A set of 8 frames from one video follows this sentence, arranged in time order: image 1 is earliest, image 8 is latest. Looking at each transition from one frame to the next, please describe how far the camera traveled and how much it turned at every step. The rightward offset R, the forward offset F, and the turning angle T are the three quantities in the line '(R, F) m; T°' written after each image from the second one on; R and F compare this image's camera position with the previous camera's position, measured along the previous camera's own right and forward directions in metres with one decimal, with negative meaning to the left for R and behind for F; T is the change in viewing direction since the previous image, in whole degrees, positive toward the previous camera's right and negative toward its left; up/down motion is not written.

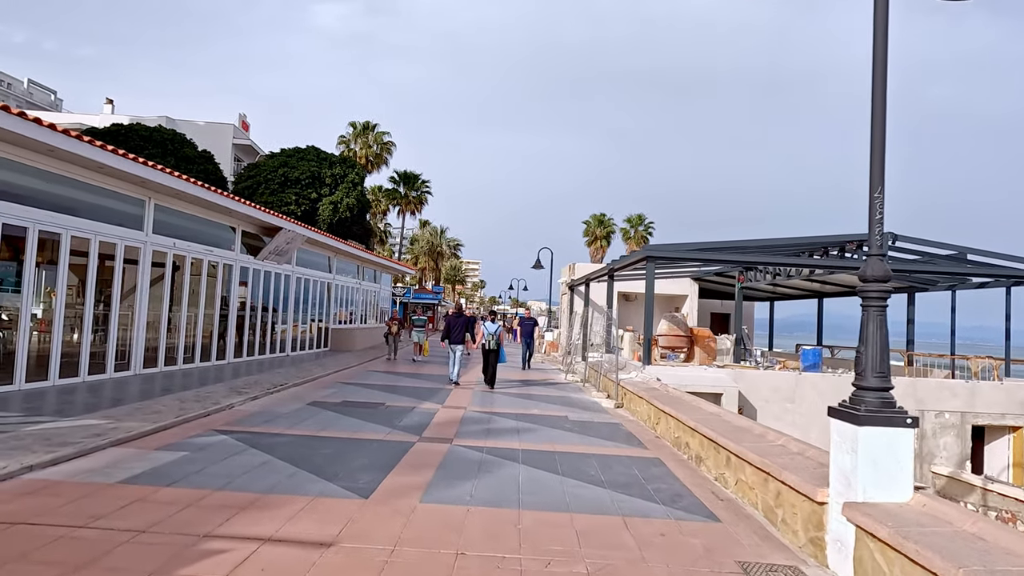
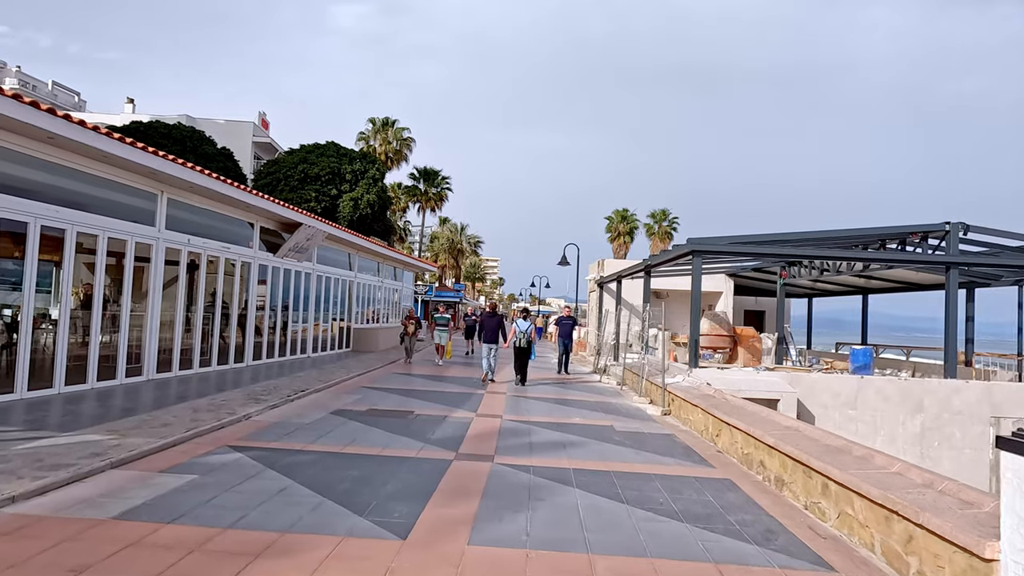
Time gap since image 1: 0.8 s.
(-0.3, +0.9) m; -2°
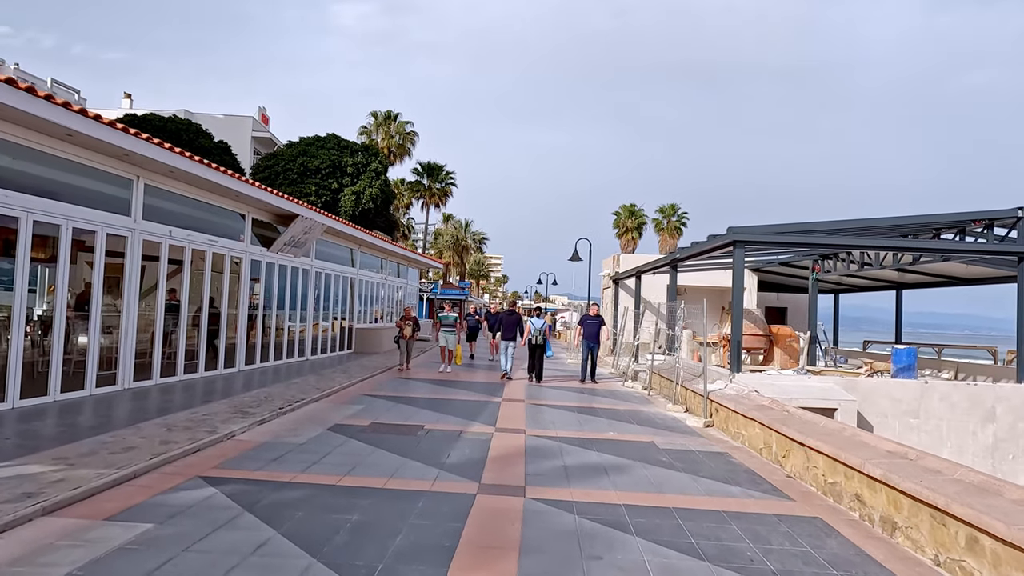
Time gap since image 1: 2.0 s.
(-0.3, +1.3) m; 0°
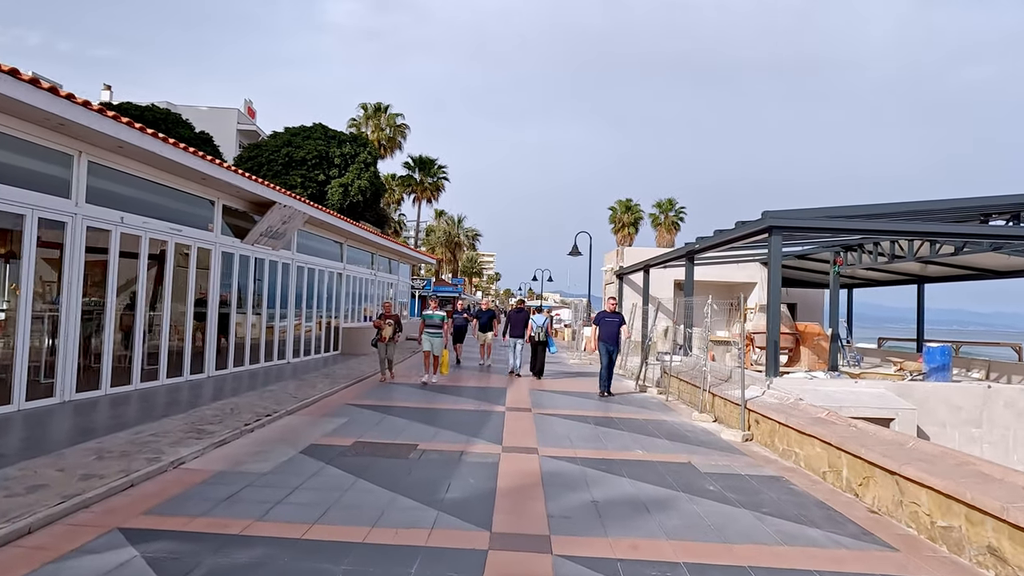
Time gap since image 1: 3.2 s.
(-0.2, +1.3) m; +1°
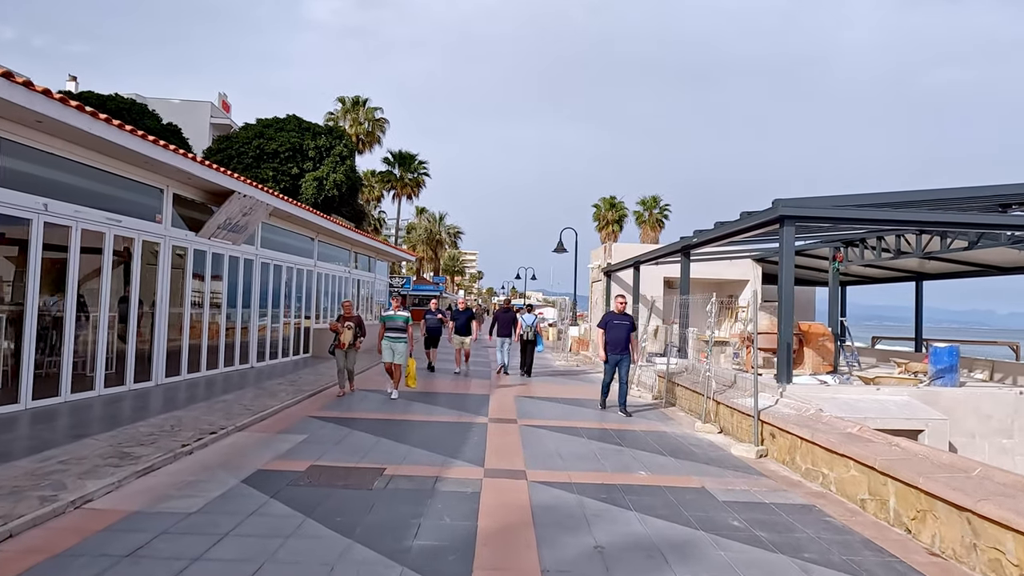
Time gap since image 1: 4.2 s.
(0.0, +1.0) m; +2°
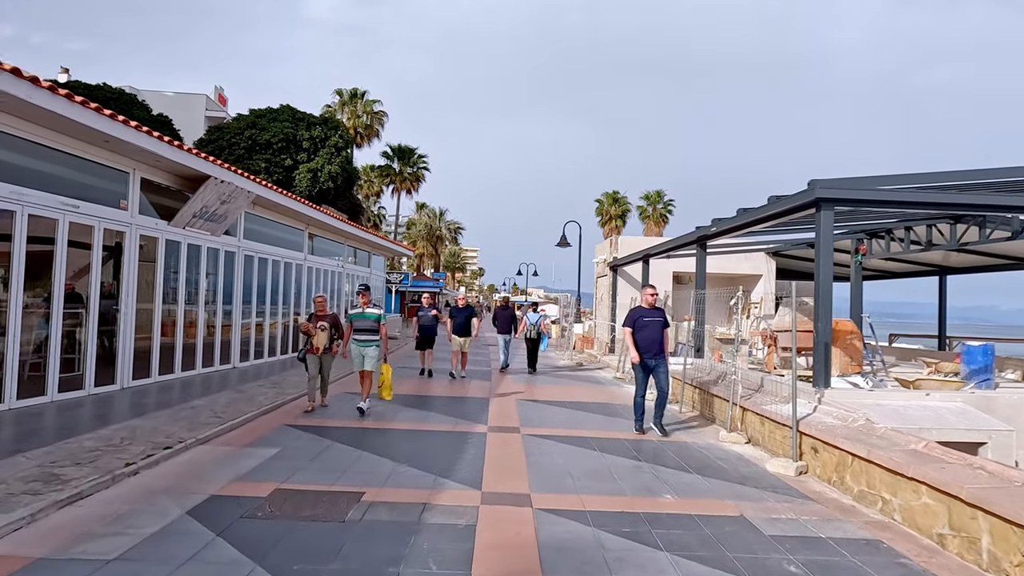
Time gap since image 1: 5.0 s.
(0.0, +1.0) m; 0°
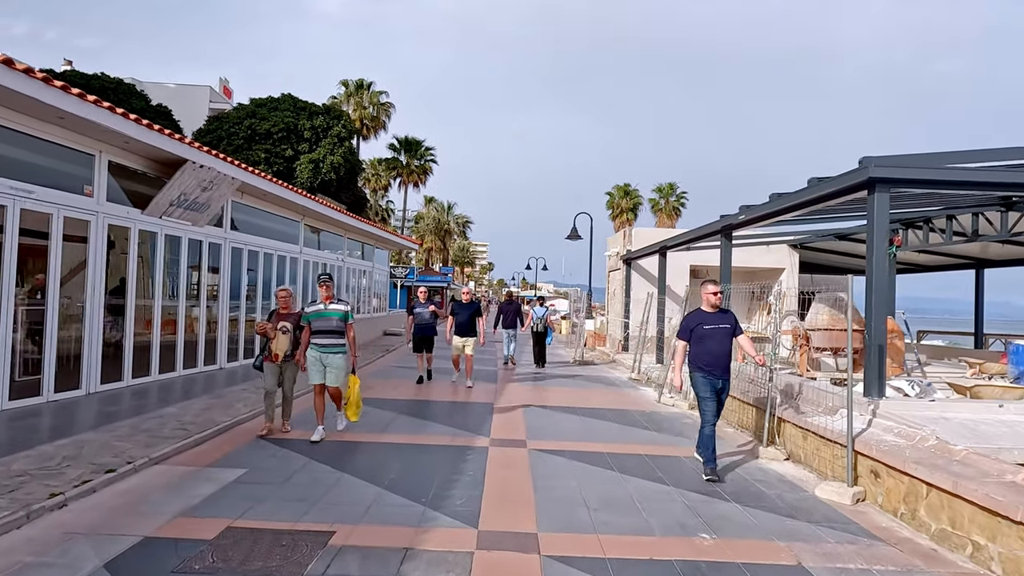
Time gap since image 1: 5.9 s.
(0.0, +0.9) m; -1°
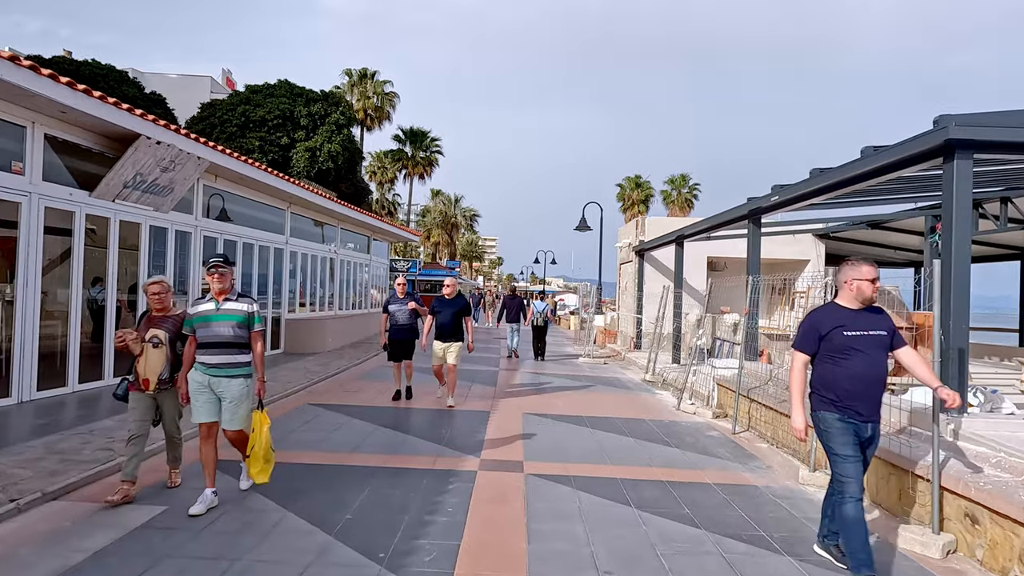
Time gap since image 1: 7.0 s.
(+0.1, +1.2) m; -1°
